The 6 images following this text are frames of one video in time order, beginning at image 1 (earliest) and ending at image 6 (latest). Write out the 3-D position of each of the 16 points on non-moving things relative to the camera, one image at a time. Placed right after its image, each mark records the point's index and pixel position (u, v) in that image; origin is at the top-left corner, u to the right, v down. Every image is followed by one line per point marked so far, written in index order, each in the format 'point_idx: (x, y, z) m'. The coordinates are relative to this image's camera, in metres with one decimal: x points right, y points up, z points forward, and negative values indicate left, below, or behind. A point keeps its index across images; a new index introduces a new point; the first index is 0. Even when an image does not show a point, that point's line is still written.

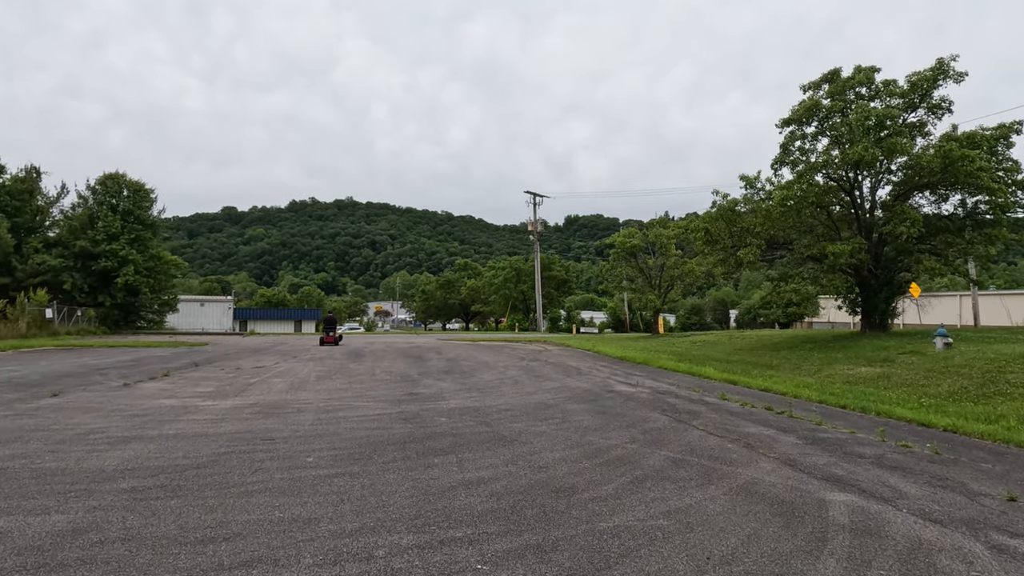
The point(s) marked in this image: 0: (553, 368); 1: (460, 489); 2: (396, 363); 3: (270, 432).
0: (+1.1, -2.1, +17.4) m
1: (-0.4, -1.5, +5.1) m
2: (-3.2, -2.1, +18.7) m
3: (-2.7, -1.6, +7.5) m
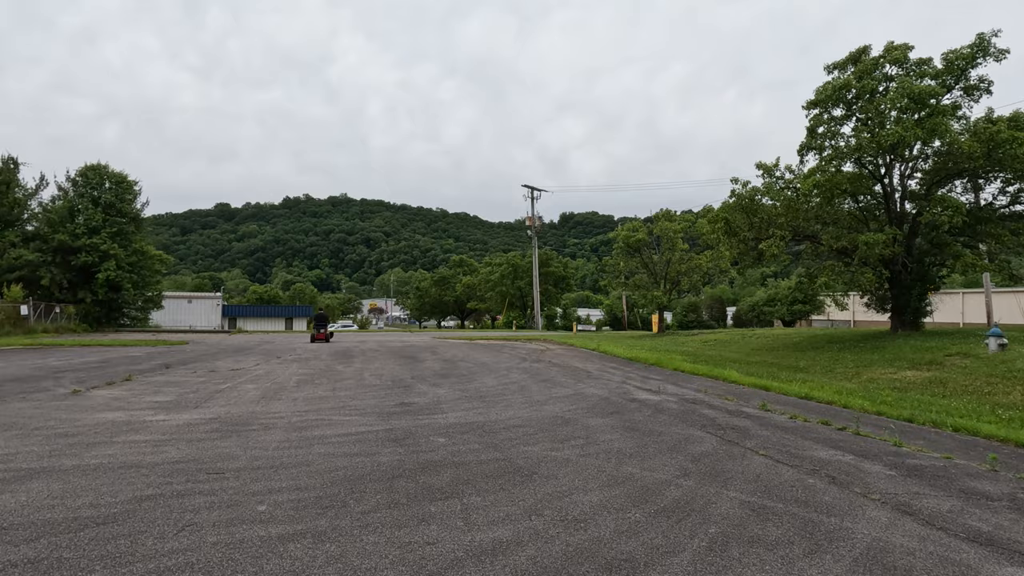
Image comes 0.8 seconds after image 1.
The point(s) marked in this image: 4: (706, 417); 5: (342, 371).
0: (+1.2, -2.0, +15.8) m
1: (-0.2, -1.5, +3.5) m
2: (-3.1, -2.0, +17.1) m
3: (-2.6, -1.5, +5.9) m
4: (+2.6, -1.7, +8.9) m
5: (-3.9, -1.9, +15.3) m
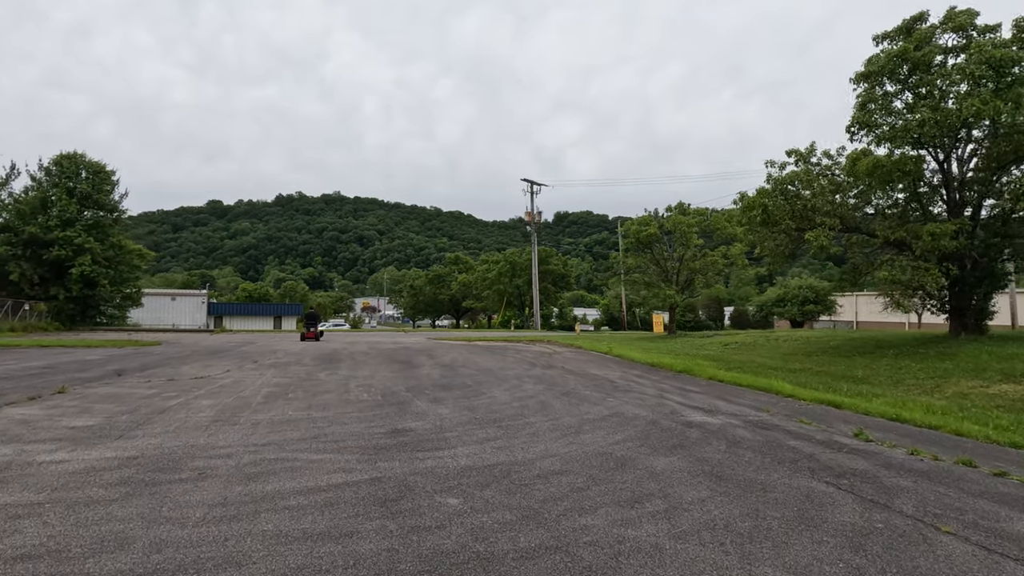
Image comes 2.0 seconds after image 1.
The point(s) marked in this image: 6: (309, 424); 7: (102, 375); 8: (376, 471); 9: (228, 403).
0: (+1.4, -1.9, +13.5) m
1: (+0.1, -1.4, +1.3) m
2: (-2.9, -1.9, +14.8) m
3: (-2.2, -1.4, +3.6) m
4: (+2.9, -1.7, +6.7) m
5: (-3.7, -1.8, +13.0) m
6: (-2.4, -1.6, +7.9) m
7: (-8.5, -1.8, +13.8) m
8: (-1.1, -1.5, +5.5) m
9: (-4.1, -1.7, +9.6) m
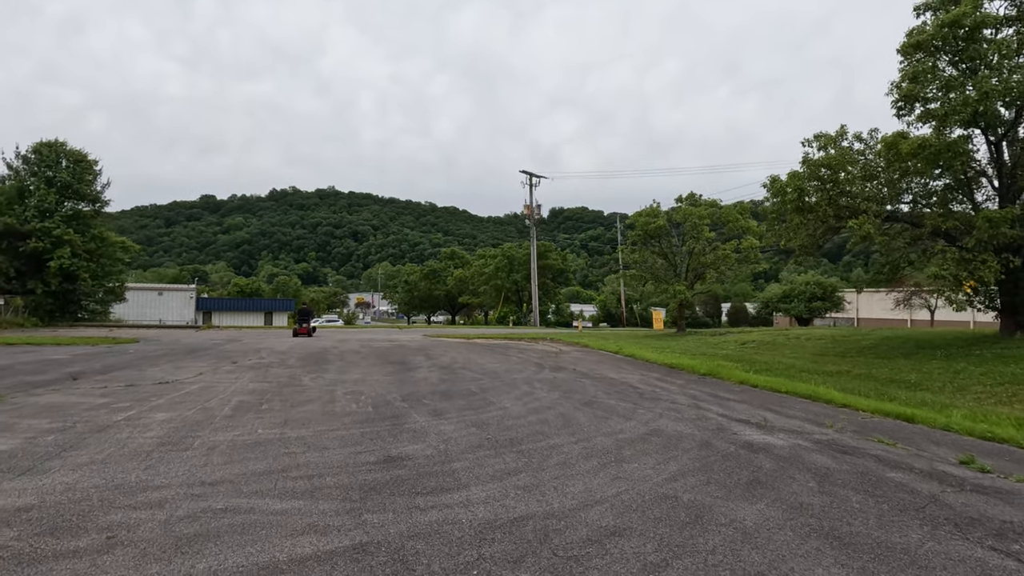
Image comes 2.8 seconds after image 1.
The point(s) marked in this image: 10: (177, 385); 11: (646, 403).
0: (+1.6, -1.8, +12.0) m
1: (+0.4, -1.3, -0.3) m
2: (-2.7, -1.7, +13.2) m
3: (-2.0, -1.4, +2.0) m
4: (+3.1, -1.6, +5.1) m
5: (-3.5, -1.7, +11.4) m
6: (-2.2, -1.5, +6.3) m
7: (-8.4, -1.6, +12.2) m
8: (-0.9, -1.4, +3.9) m
9: (-3.9, -1.6, +8.0) m
10: (-5.8, -1.7, +11.5) m
11: (+2.0, -1.7, +9.9) m
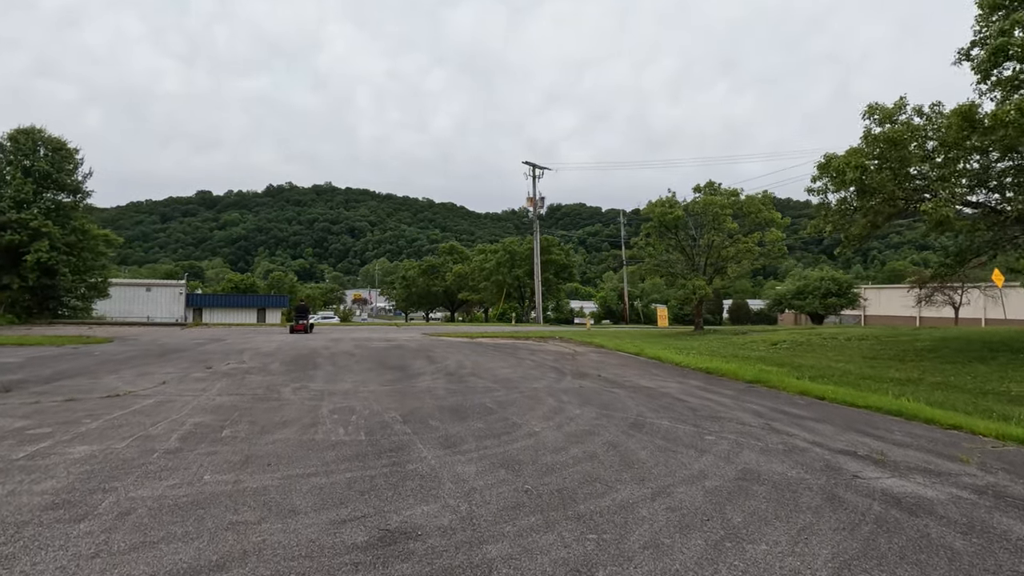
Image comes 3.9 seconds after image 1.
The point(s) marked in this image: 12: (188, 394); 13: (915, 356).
0: (+1.9, -1.7, +10.0) m
1: (+0.8, -1.3, -2.3) m
2: (-2.4, -1.6, +11.2) m
3: (-1.6, -1.3, 0.0) m
4: (+3.5, -1.5, +3.1) m
5: (-3.1, -1.6, +9.3) m
6: (-1.8, -1.4, +4.2) m
7: (-8.0, -1.5, +10.1) m
8: (-0.5, -1.4, +1.9) m
9: (-3.6, -1.5, +6.0) m
10: (-5.5, -1.6, +9.5) m
11: (+2.3, -1.6, +7.9) m
12: (-4.8, -1.6, +9.9) m
13: (+9.0, -1.5, +15.0) m
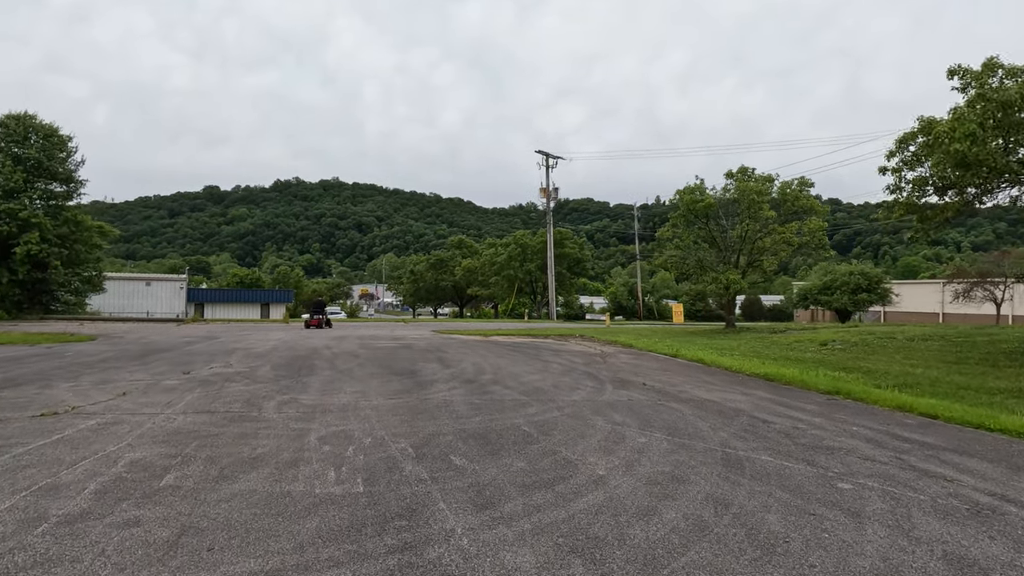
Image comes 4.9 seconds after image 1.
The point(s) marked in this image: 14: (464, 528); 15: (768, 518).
0: (+2.4, -1.6, +7.9) m
1: (+1.1, -1.3, -4.4) m
2: (-1.9, -1.5, +9.2) m
3: (-1.3, -1.3, -2.0) m
4: (+3.9, -1.5, +1.1) m
5: (-2.7, -1.5, +7.3) m
6: (-1.4, -1.4, +2.2) m
7: (-7.6, -1.4, +8.2) m
8: (-0.2, -1.3, -0.1) m
9: (-3.1, -1.4, +4.0) m
10: (-5.0, -1.5, +7.5) m
11: (+2.8, -1.5, +5.9) m
12: (-4.4, -1.5, +7.9) m
13: (+9.6, -1.4, +12.9) m
14: (-0.3, -1.4, +4.0) m
15: (+1.6, -1.5, +4.3) m
